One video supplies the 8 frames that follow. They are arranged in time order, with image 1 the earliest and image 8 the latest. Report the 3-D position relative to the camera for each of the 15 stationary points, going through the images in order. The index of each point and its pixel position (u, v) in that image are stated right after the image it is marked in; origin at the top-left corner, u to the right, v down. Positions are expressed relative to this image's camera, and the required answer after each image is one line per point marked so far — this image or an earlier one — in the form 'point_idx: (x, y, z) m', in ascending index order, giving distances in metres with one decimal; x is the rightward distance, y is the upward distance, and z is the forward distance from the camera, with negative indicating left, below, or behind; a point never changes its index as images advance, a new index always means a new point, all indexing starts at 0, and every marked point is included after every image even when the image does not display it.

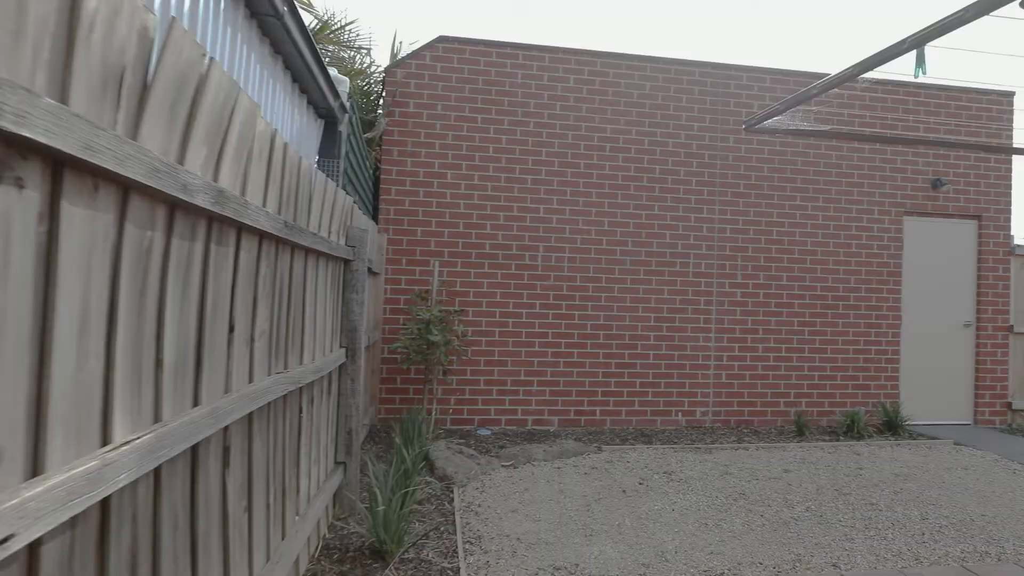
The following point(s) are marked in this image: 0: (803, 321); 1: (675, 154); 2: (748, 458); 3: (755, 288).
0: (+3.4, -0.4, +6.9) m
1: (+1.9, +1.5, +6.7) m
2: (+2.2, -1.6, +5.6) m
3: (+2.8, 0.0, +6.9) m
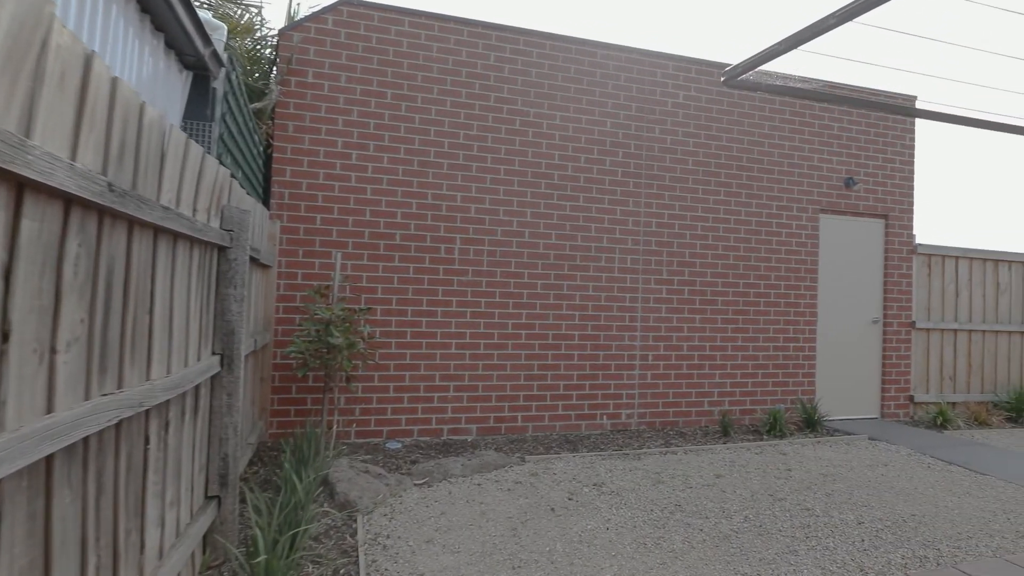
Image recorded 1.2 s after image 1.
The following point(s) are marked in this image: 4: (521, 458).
0: (+2.5, -0.3, +6.8) m
1: (+1.0, +1.6, +6.4) m
2: (+1.5, -1.6, +5.3) m
3: (+1.9, 0.0, +6.6) m
4: (+0.1, -1.5, +5.3) m
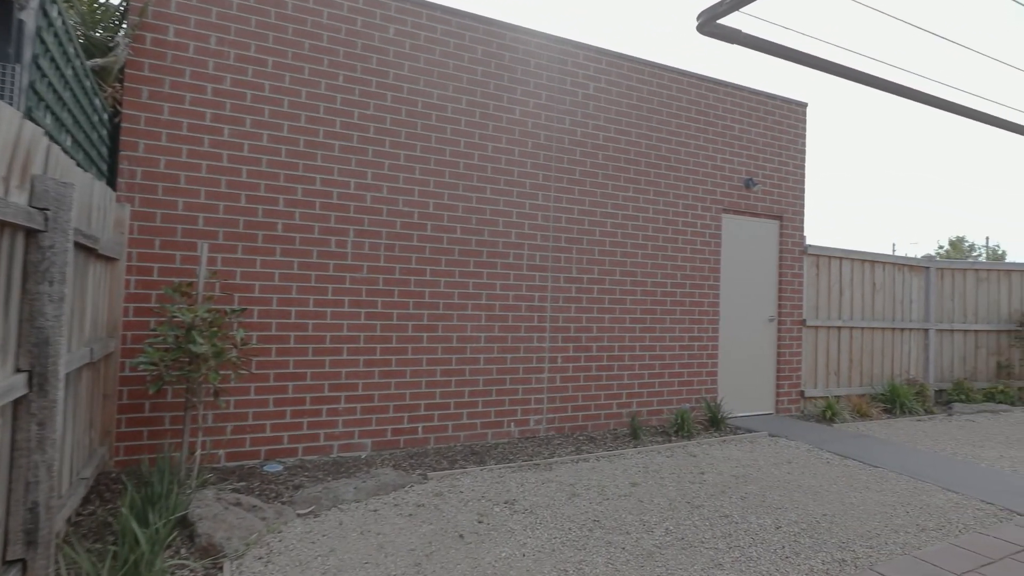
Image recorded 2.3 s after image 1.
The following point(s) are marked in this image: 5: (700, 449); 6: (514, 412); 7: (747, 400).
0: (+1.4, -0.3, +6.7) m
1: (0.0, +1.6, +6.0) m
2: (+0.7, -1.6, +5.0) m
3: (+0.8, +0.1, +6.4) m
4: (-0.7, -1.5, +4.7) m
5: (+1.8, -1.6, +5.8) m
6: (0.0, -1.3, +6.0) m
7: (+2.9, -1.4, +7.3) m
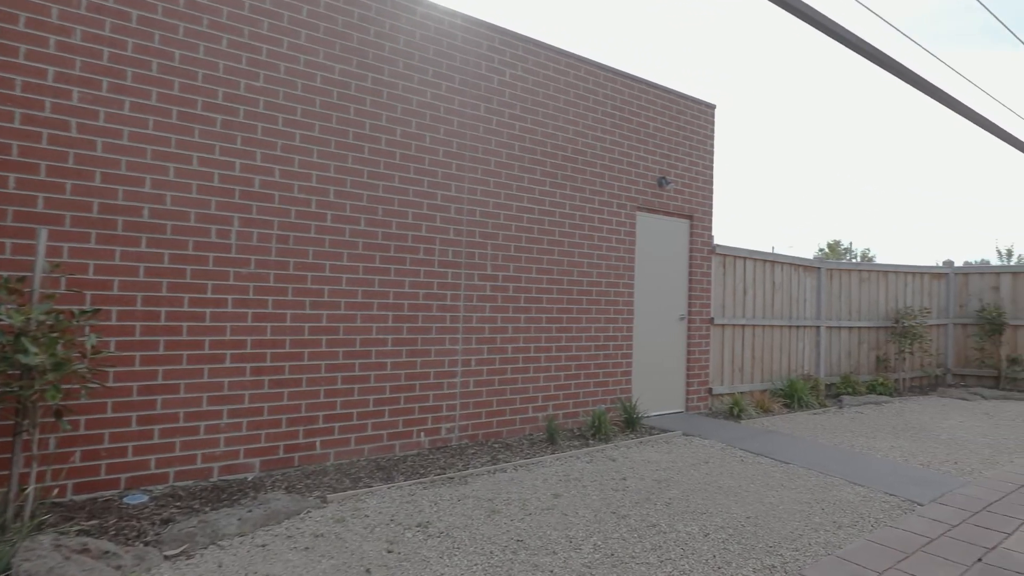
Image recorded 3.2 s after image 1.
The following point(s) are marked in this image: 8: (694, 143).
0: (+0.4, -0.3, +6.4) m
1: (-0.9, +1.6, +5.5) m
2: (0.0, -1.5, +4.6) m
3: (-0.1, +0.1, +6.1) m
4: (-1.4, -1.5, +4.2) m
5: (+1.0, -1.6, +5.6) m
6: (-0.8, -1.2, +5.5) m
7: (+1.8, -1.4, +7.3) m
8: (+2.4, +1.9, +7.7) m
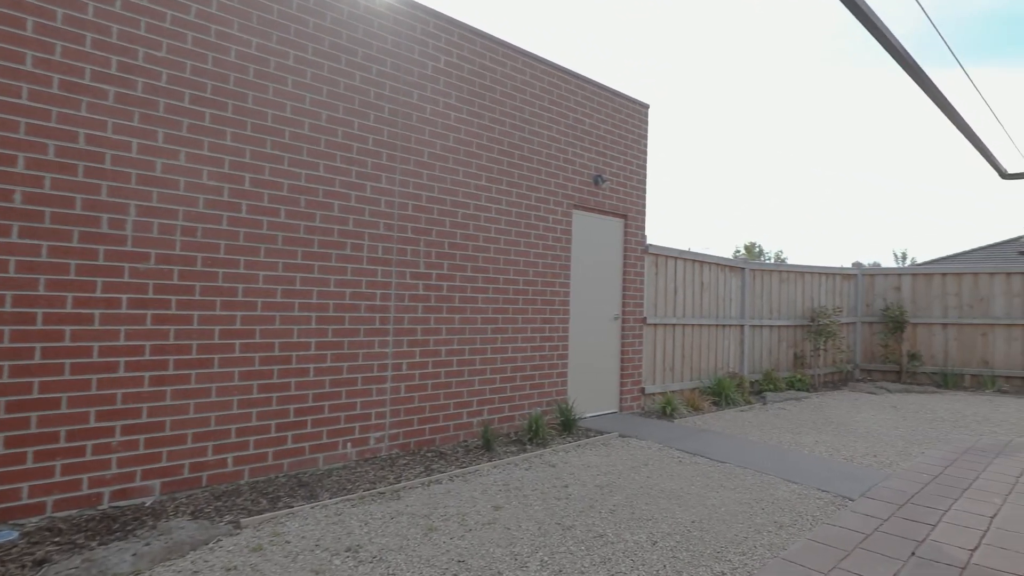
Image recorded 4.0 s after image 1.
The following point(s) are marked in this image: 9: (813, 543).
0: (-0.3, -0.3, +6.1) m
1: (-1.4, +1.6, +5.1) m
2: (-0.5, -1.5, +4.3) m
3: (-0.7, +0.1, +5.7) m
4: (-1.7, -1.5, +3.7) m
5: (+0.4, -1.6, +5.4) m
6: (-1.4, -1.2, +5.1) m
7: (+1.0, -1.4, +7.2) m
8: (+1.5, +1.9, +7.7) m
9: (+2.0, -1.7, +3.8) m
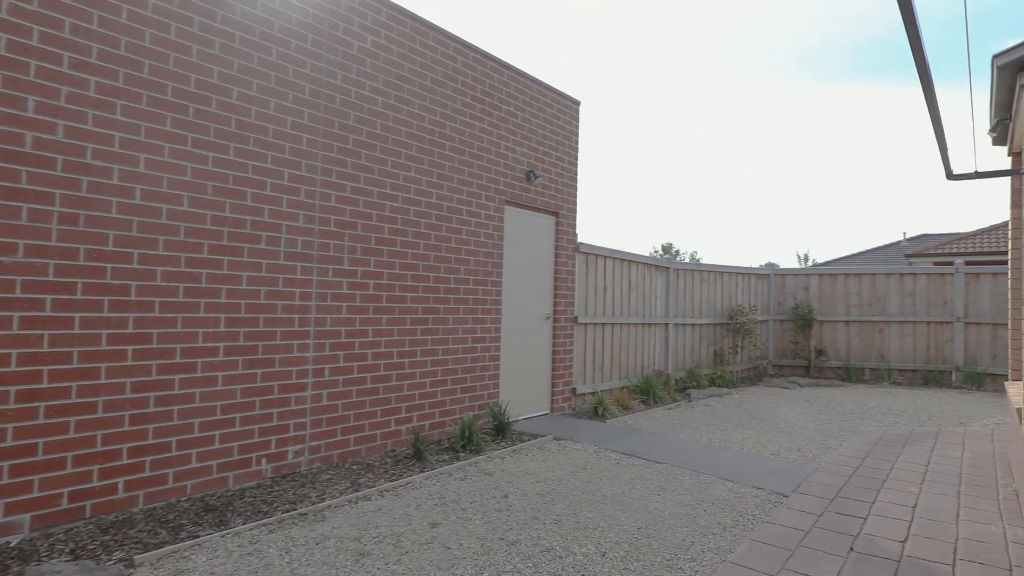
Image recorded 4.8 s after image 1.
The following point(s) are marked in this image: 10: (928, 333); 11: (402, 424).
0: (-0.9, -0.3, +5.8) m
1: (-1.9, +1.6, +4.6) m
2: (-0.9, -1.5, +4.0) m
3: (-1.3, +0.1, +5.3) m
4: (-2.1, -1.5, +3.1) m
5: (-0.2, -1.5, +5.1) m
6: (-1.9, -1.2, +4.6) m
7: (+0.2, -1.4, +7.0) m
8: (+0.6, +1.9, +7.5) m
9: (+1.6, -1.6, +3.8) m
10: (+7.2, -0.8, +10.2) m
11: (-1.0, -1.3, +5.6) m
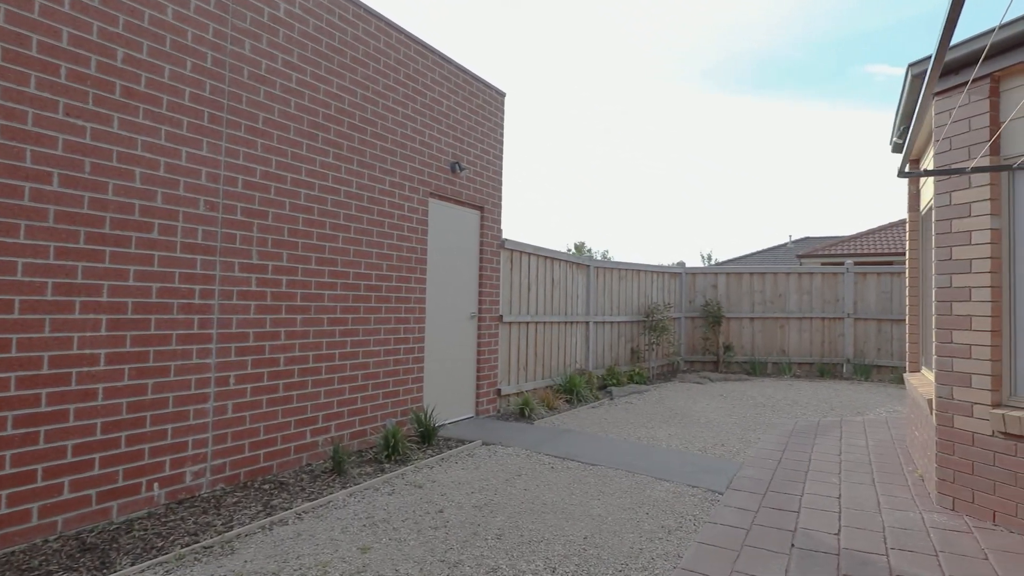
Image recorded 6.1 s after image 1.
0: (-1.6, -0.3, +5.3) m
1: (-2.4, +1.7, +3.9) m
2: (-1.3, -1.5, +3.5) m
3: (-1.9, +0.1, +4.7) m
4: (-2.3, -1.4, +2.5) m
5: (-0.7, -1.5, +4.8) m
6: (-2.3, -1.2, +3.9) m
7: (-0.7, -1.3, +6.7) m
8: (-0.3, +1.9, +7.2) m
9: (+1.2, -1.6, +3.7) m
10: (+5.7, -0.7, +10.9) m
11: (-1.7, -1.3, +5.1) m
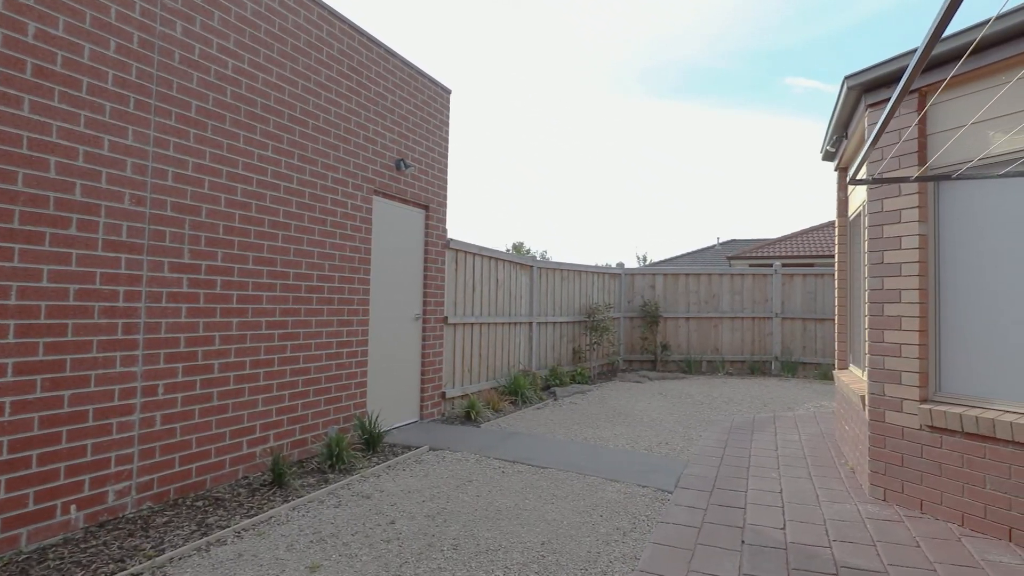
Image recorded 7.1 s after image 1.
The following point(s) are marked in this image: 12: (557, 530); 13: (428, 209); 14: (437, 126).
0: (-2.0, -0.3, +5.0) m
1: (-2.6, +1.6, +3.5) m
2: (-1.5, -1.5, +3.2) m
3: (-2.3, +0.1, +4.4) m
4: (-2.4, -1.4, +2.1) m
5: (-1.1, -1.5, +4.6) m
6: (-2.6, -1.2, +3.6) m
7: (-1.3, -1.3, +6.5) m
8: (-1.0, +1.9, +7.1) m
9: (+0.9, -1.6, +3.8) m
10: (+4.6, -0.8, +11.4) m
11: (-2.1, -1.3, +4.8) m
12: (+0.3, -1.6, +3.9) m
13: (-1.0, +0.9, +7.0) m
14: (-0.9, +2.0, +7.2) m
